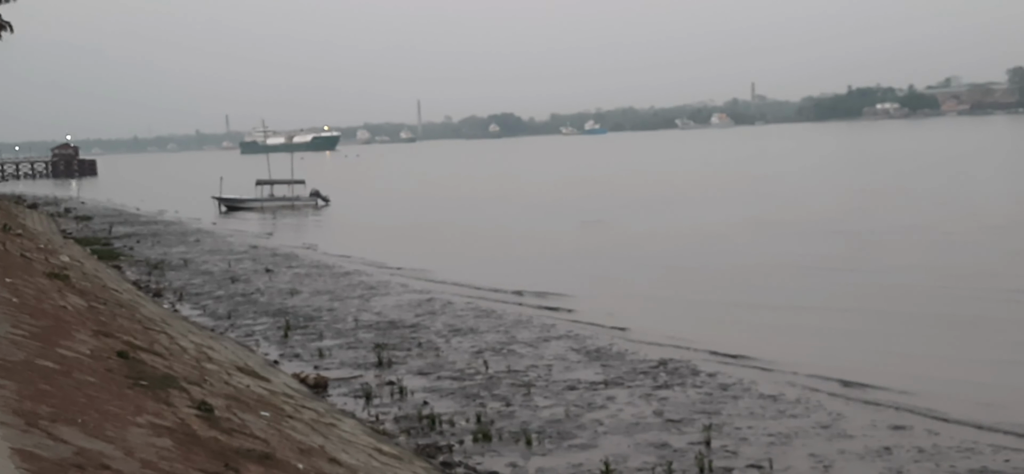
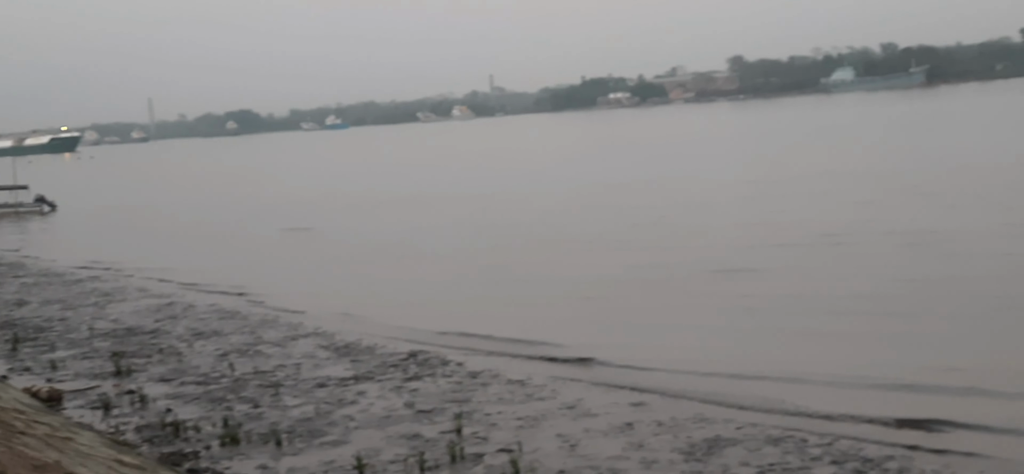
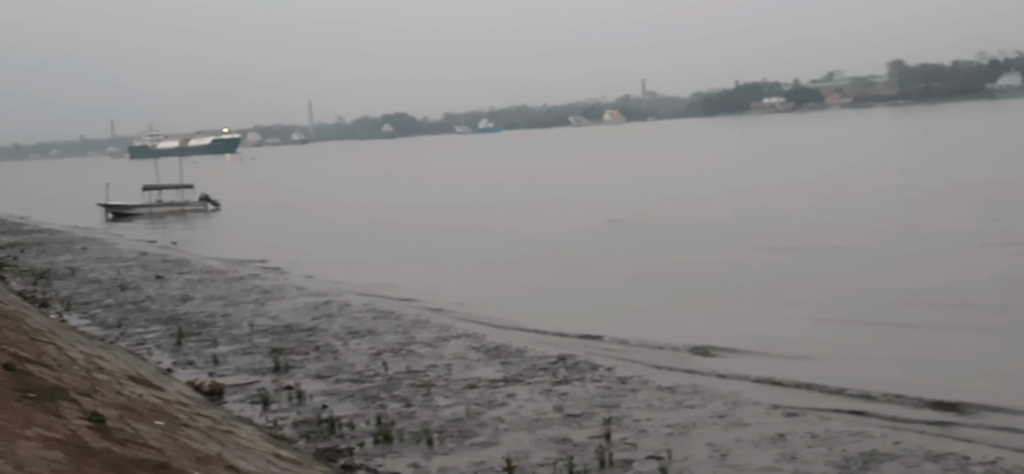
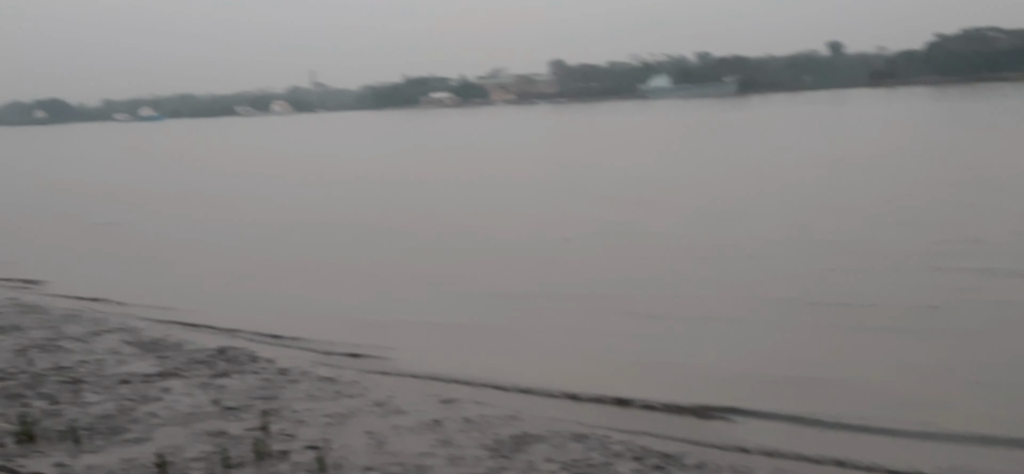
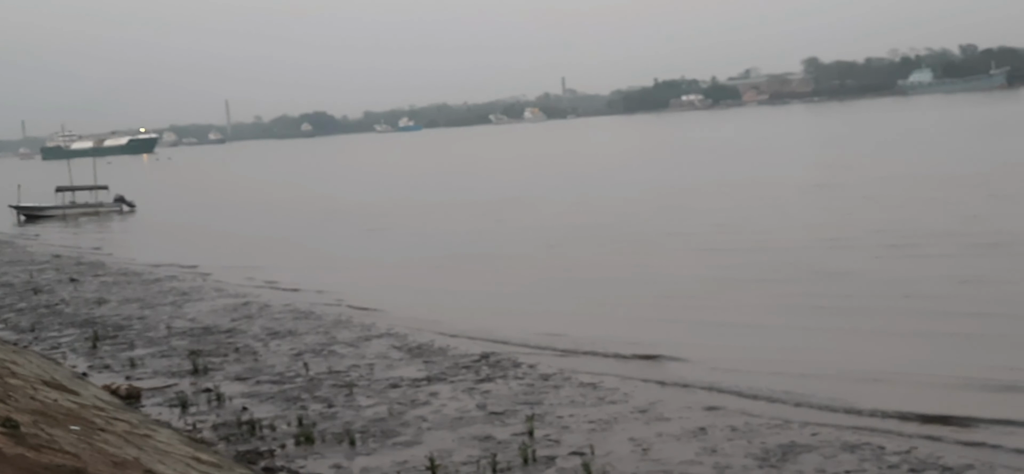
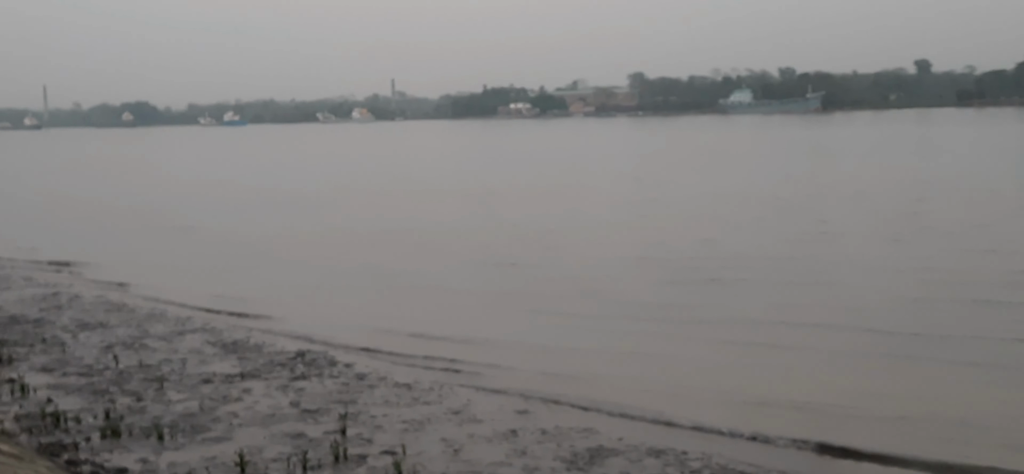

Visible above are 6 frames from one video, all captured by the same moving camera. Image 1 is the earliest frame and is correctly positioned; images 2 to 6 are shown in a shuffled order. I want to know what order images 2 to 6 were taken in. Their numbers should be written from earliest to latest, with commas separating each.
3, 5, 2, 4, 6
